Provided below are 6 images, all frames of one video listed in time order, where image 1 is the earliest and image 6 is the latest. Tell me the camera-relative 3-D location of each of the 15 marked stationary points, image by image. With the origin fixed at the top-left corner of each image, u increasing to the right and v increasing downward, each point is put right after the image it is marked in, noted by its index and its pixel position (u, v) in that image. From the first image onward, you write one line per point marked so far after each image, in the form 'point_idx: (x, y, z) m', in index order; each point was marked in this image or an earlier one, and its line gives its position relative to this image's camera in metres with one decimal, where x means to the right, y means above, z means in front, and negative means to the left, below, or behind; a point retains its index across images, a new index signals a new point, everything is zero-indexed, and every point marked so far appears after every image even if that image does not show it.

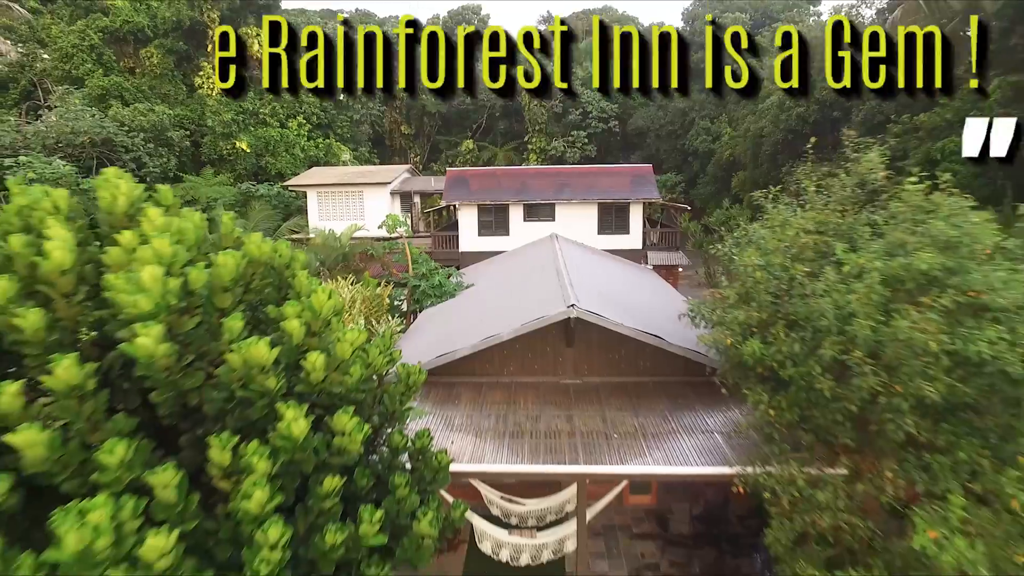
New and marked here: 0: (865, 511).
0: (+2.2, -1.4, +4.7) m
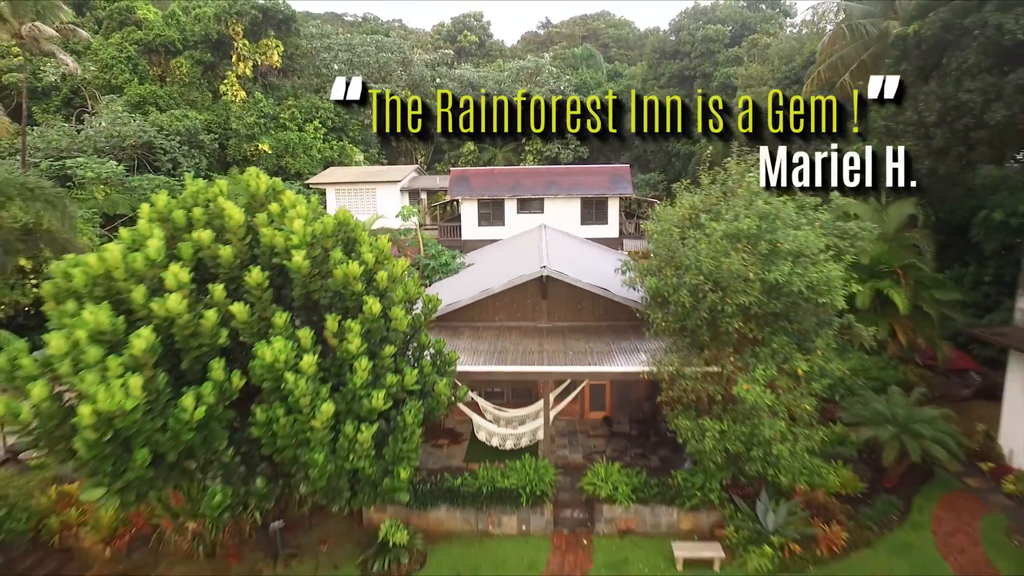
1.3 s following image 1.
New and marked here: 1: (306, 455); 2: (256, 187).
0: (+2.1, -1.0, +7.4) m
1: (-1.6, -1.3, +5.8) m
2: (-2.3, +0.9, +6.7) m
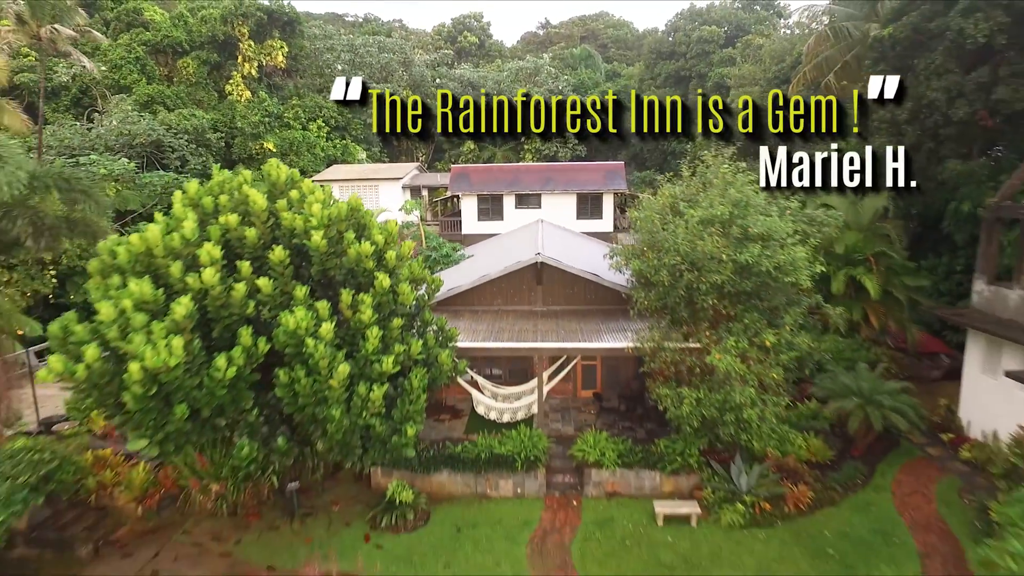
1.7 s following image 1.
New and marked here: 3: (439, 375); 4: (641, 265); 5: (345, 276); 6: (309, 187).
0: (+2.0, -0.7, +8.2) m
1: (-1.6, -1.1, +6.5) m
2: (-2.3, +1.1, +7.4) m
3: (-0.8, -0.9, +7.6) m
4: (+1.5, +0.3, +8.4) m
5: (-1.6, +0.1, +7.0) m
6: (-2.0, +1.0, +7.2) m
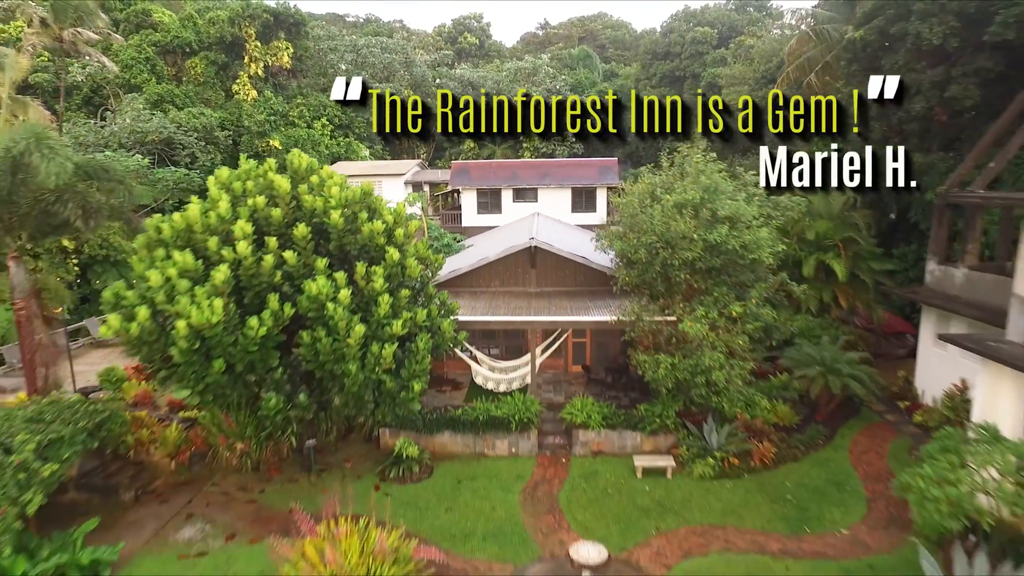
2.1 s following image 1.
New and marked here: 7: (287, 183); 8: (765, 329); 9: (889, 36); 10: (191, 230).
0: (+2.0, -0.5, +9.1) m
1: (-1.7, -0.8, +7.5) m
2: (-2.4, +1.4, +8.3) m
3: (-0.8, -0.6, +8.6) m
4: (+1.4, +0.5, +9.3) m
5: (-1.6, +0.4, +7.9) m
6: (-2.0, +1.3, +8.1) m
7: (-2.3, +1.1, +7.8) m
8: (+3.2, -0.5, +9.3) m
9: (+6.2, +4.2, +12.3) m
10: (-3.2, +0.6, +7.3) m
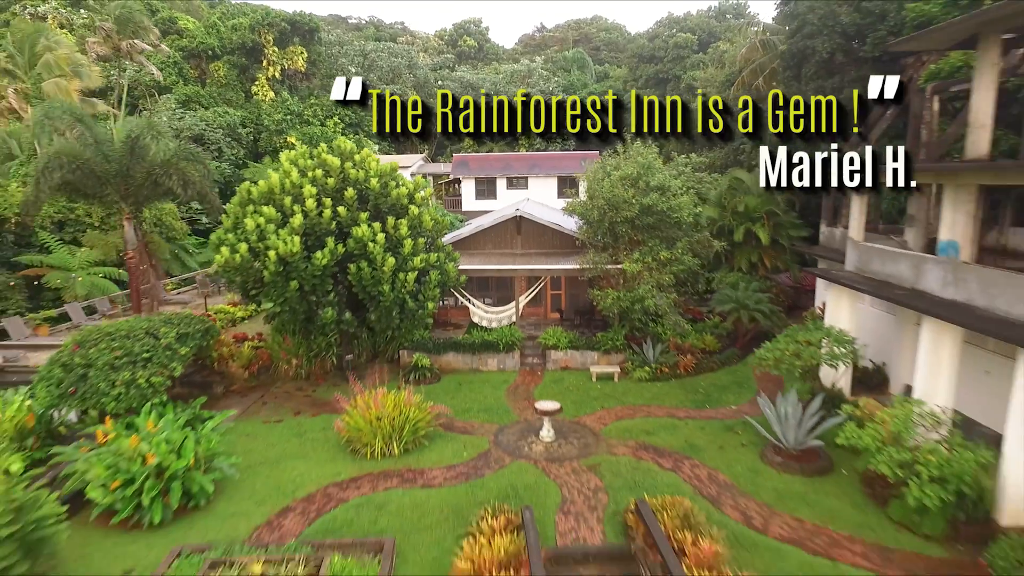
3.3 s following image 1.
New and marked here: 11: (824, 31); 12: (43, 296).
0: (+1.8, +0.3, +12.2) m
1: (-1.9, 0.0, +10.6) m
2: (-2.6, +2.2, +11.4) m
3: (-1.0, +0.1, +11.7) m
4: (+1.2, +1.3, +12.4) m
5: (-1.8, +1.2, +11.0) m
6: (-2.2, +2.0, +11.2) m
7: (-2.5, +1.8, +10.9) m
8: (+3.0, +0.2, +12.4) m
9: (+6.0, +4.9, +15.4) m
10: (-3.4, +1.3, +10.4) m
11: (+5.8, +4.8, +13.9) m
12: (-10.9, -0.2, +17.2) m
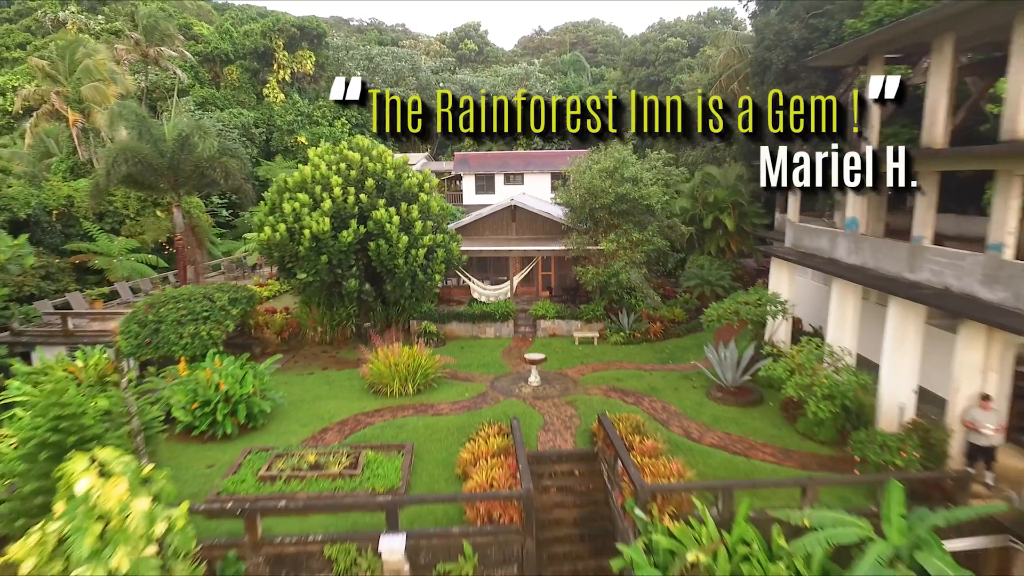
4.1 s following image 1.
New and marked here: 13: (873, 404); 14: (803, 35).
0: (+1.7, +0.7, +14.2) m
1: (-2.0, +0.4, +12.6) m
2: (-2.7, +2.6, +13.5) m
3: (-1.1, +0.6, +13.7) m
4: (+1.1, +1.7, +14.4) m
5: (-1.9, +1.6, +13.1) m
6: (-2.3, +2.5, +13.3) m
7: (-2.6, +2.3, +12.9) m
8: (+2.9, +0.7, +14.5) m
9: (+5.9, +5.4, +17.5) m
10: (-3.5, +1.8, +12.5) m
11: (+5.7, +5.2, +15.9) m
12: (-11.0, +0.2, +19.2) m
13: (+4.2, -1.4, +8.7) m
14: (+6.0, +5.2, +15.3) m
